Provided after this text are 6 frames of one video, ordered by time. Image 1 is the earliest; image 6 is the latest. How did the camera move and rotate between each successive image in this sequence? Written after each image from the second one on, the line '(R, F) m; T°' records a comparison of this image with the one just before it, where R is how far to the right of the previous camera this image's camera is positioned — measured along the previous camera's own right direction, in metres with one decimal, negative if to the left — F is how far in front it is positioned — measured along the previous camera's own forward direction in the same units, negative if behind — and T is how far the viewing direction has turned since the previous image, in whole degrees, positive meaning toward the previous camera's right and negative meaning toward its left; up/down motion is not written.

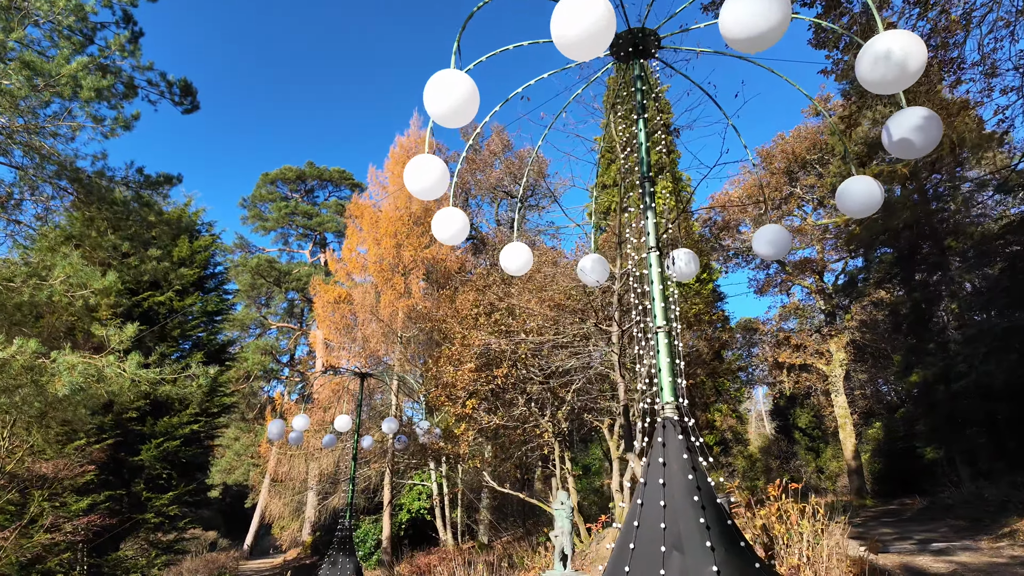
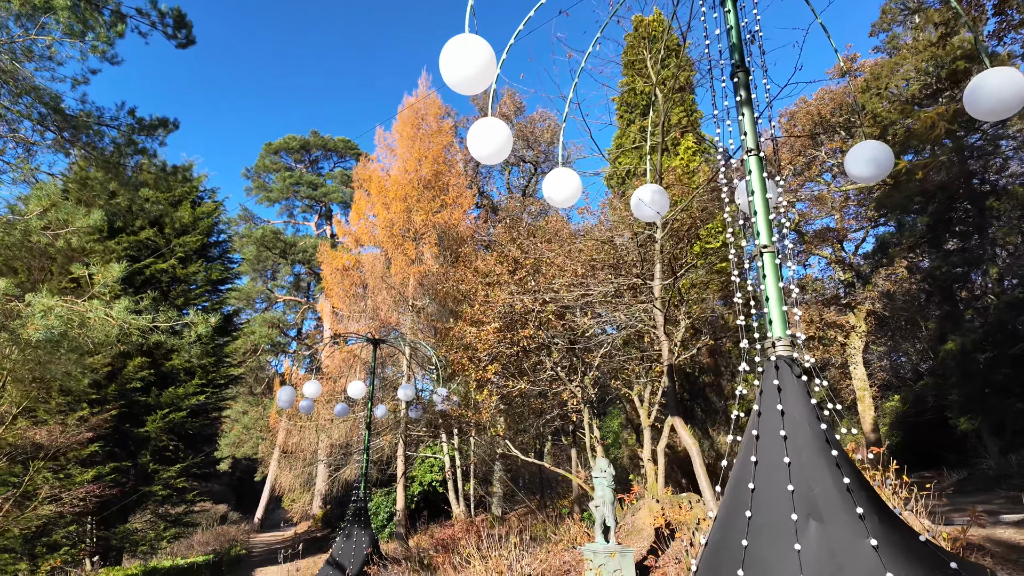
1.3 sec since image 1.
(-0.2, +0.5) m; 0°
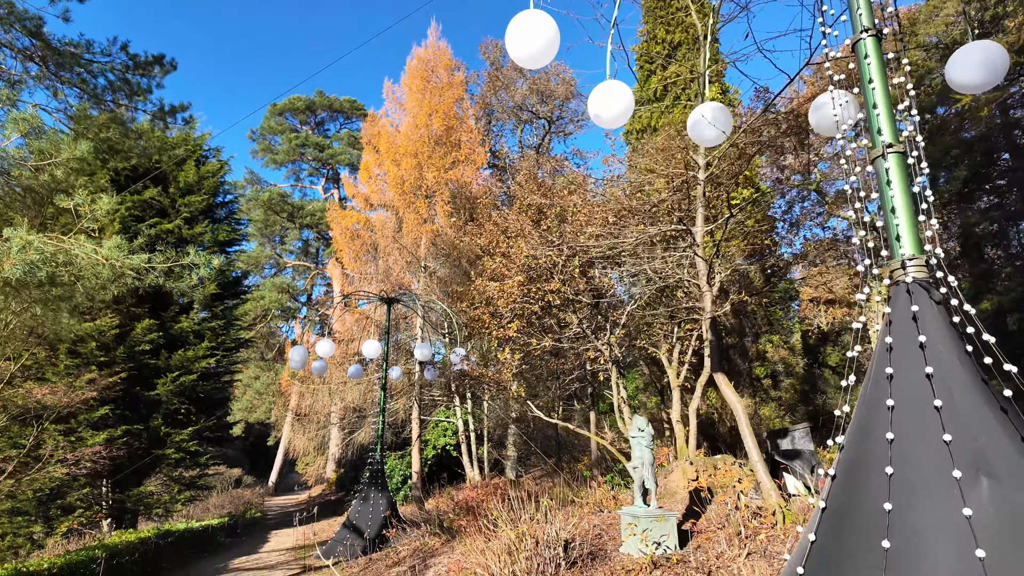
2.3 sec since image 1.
(-0.2, +0.4) m; -1°
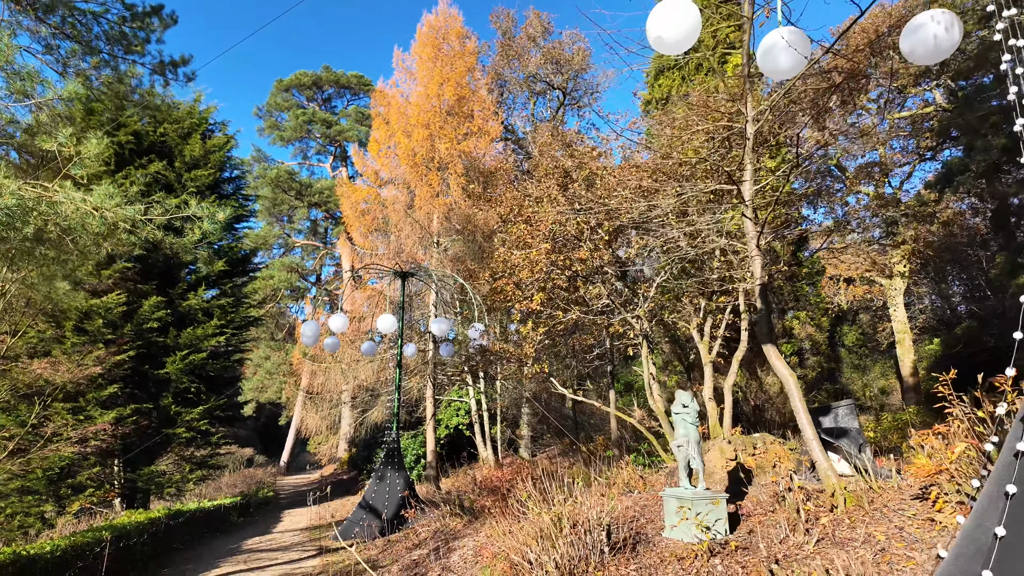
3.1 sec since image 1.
(-0.2, +0.4) m; -1°
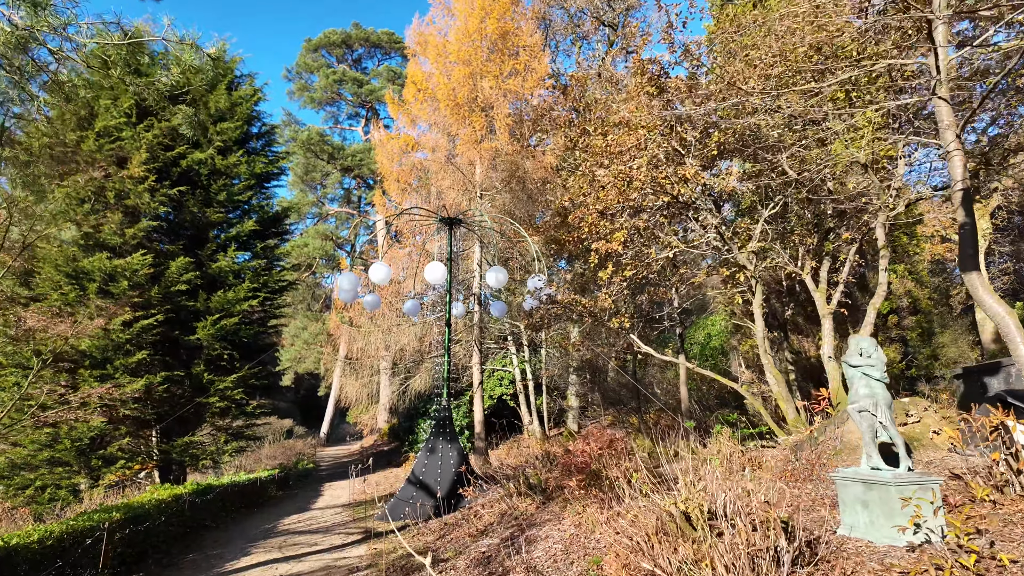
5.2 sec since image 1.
(-0.4, +1.1) m; -3°
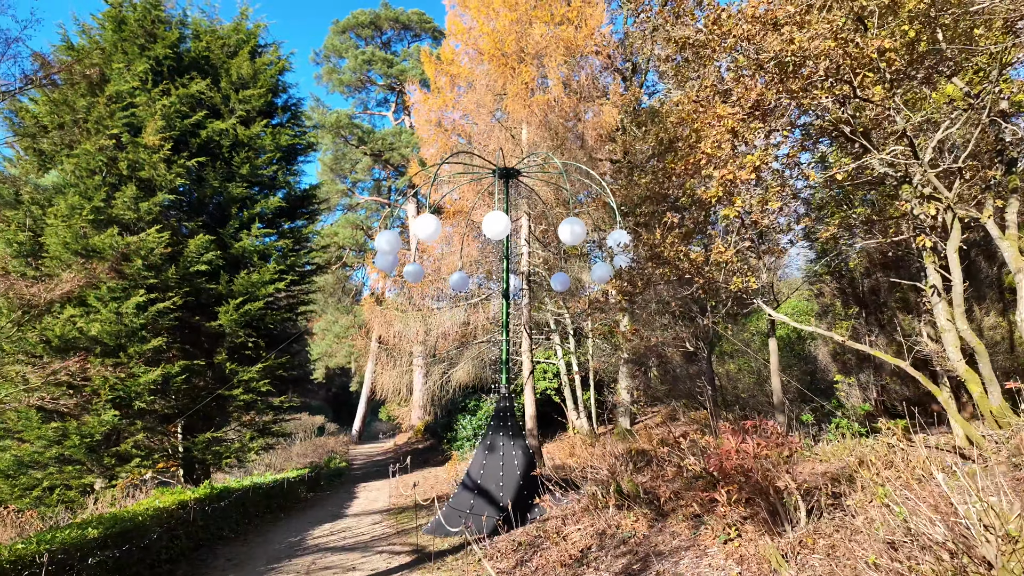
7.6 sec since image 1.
(-0.4, +1.2) m; -3°
